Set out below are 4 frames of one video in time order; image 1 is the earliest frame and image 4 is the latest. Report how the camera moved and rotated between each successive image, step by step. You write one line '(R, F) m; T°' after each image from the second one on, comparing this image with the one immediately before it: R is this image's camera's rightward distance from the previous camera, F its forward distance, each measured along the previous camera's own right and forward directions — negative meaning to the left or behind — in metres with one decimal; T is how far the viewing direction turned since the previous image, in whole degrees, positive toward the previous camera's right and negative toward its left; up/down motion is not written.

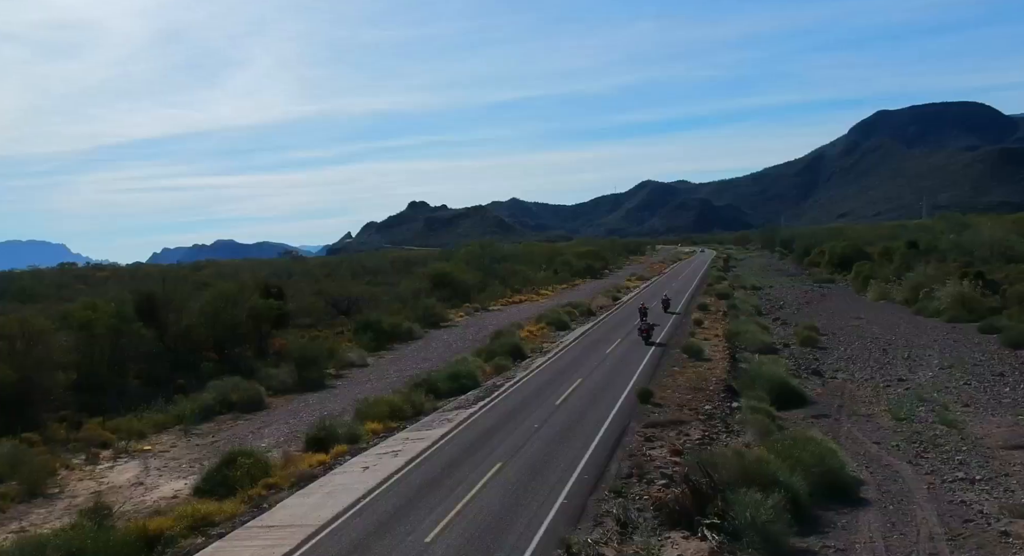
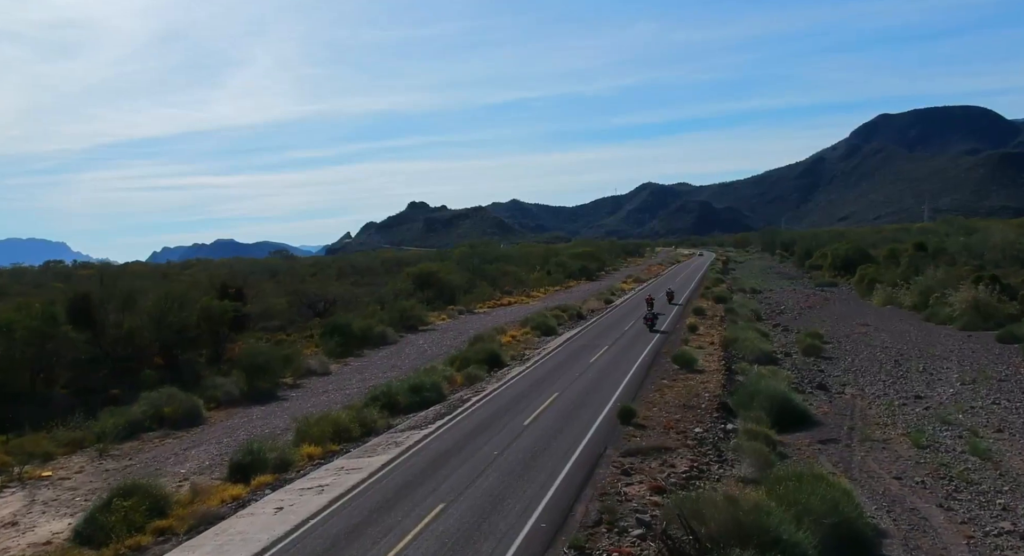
(+1.0, +3.2) m; 0°
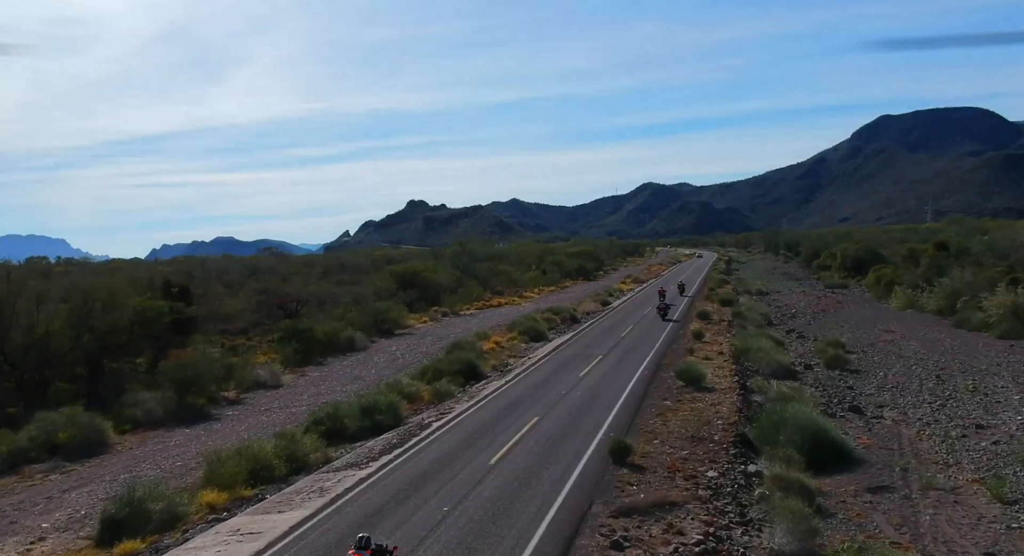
(+0.8, +4.6) m; 0°
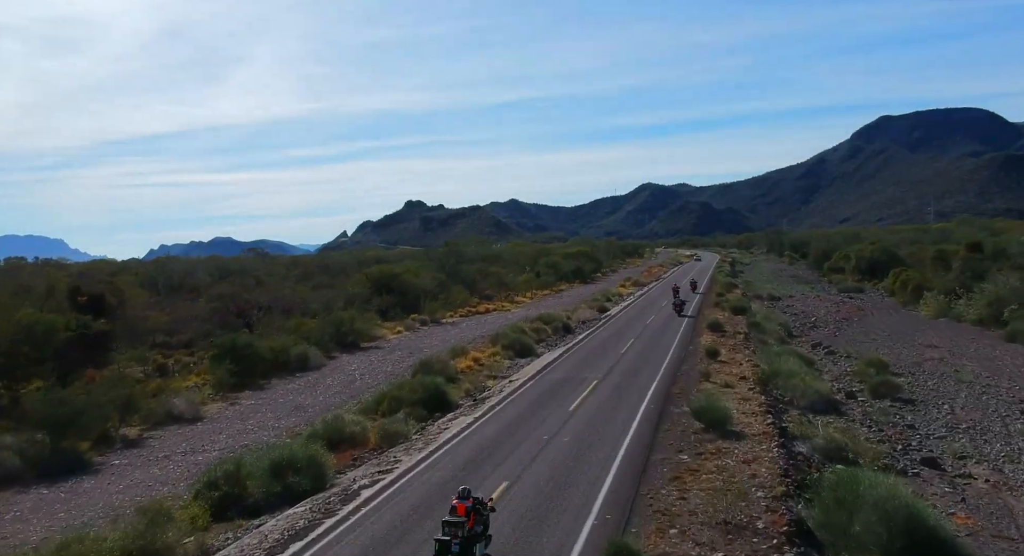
(+0.8, +5.8) m; 0°
